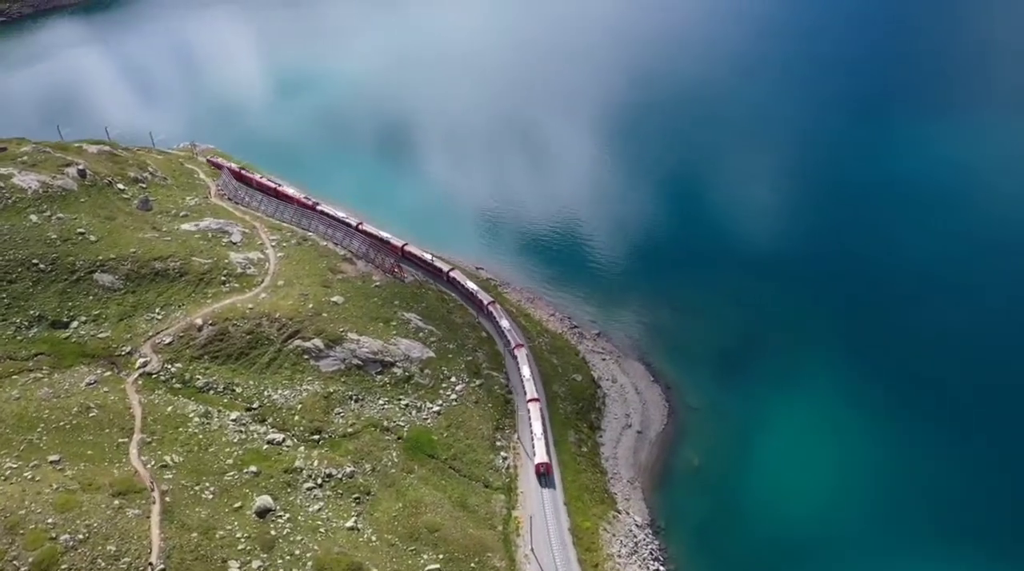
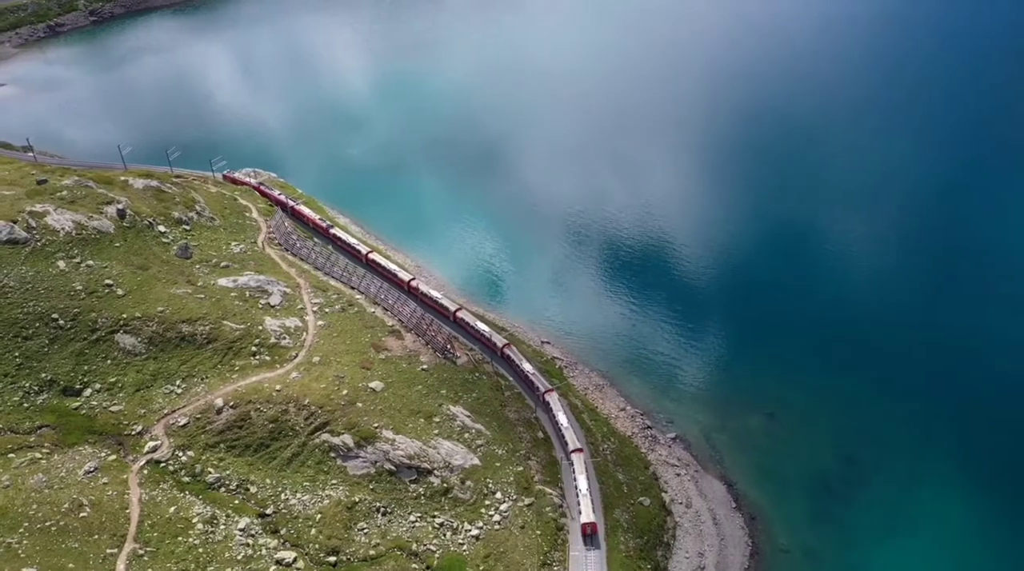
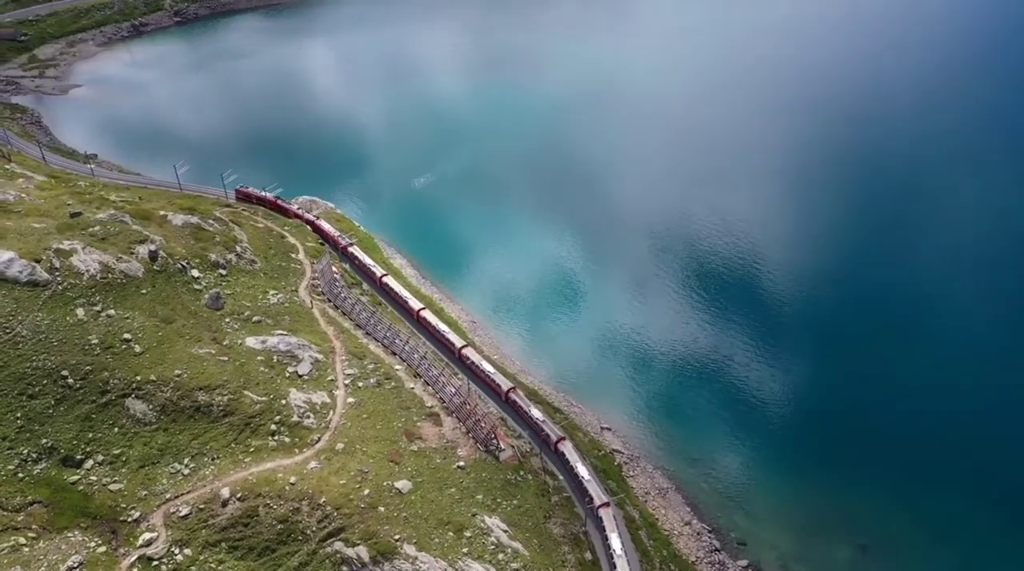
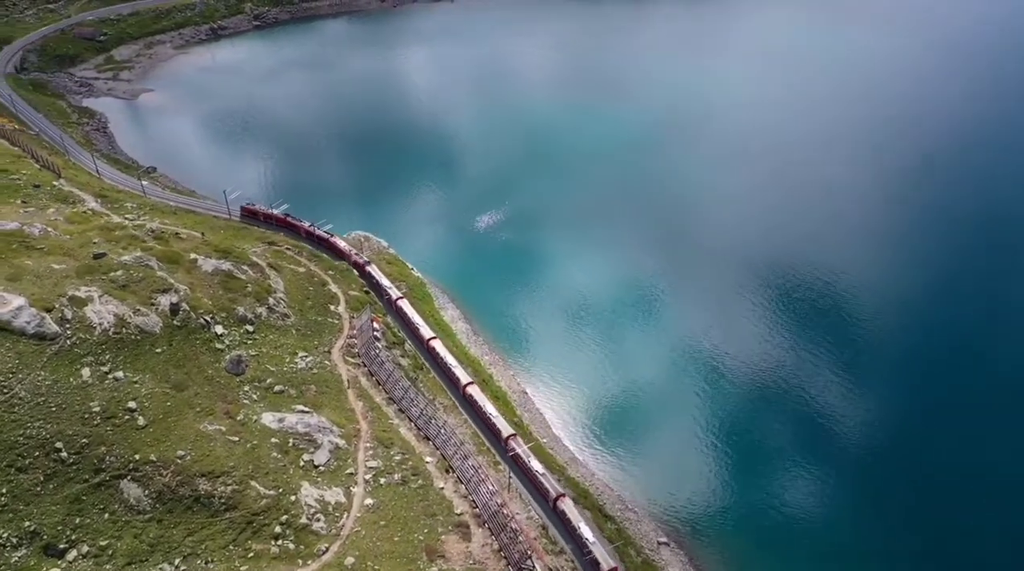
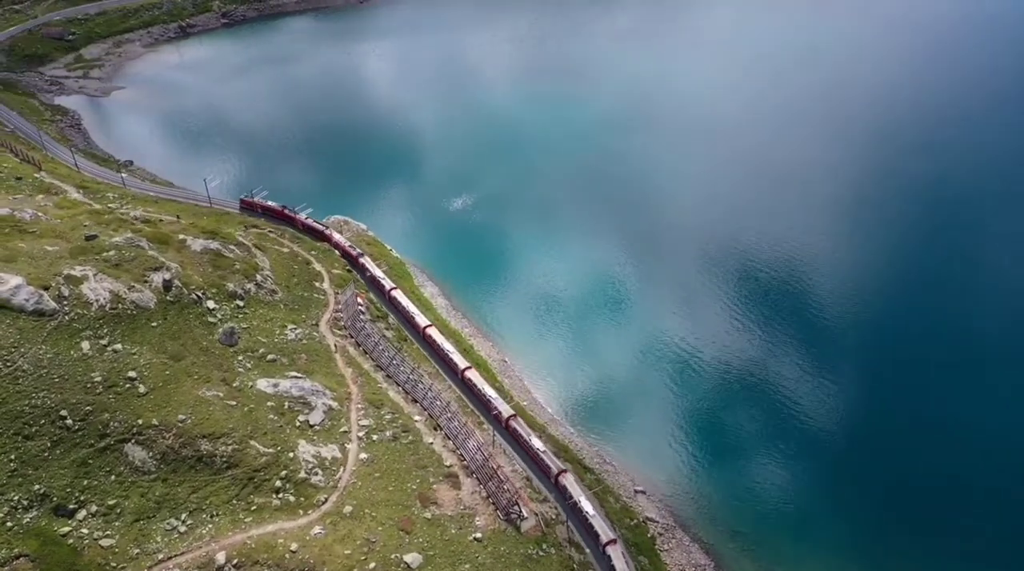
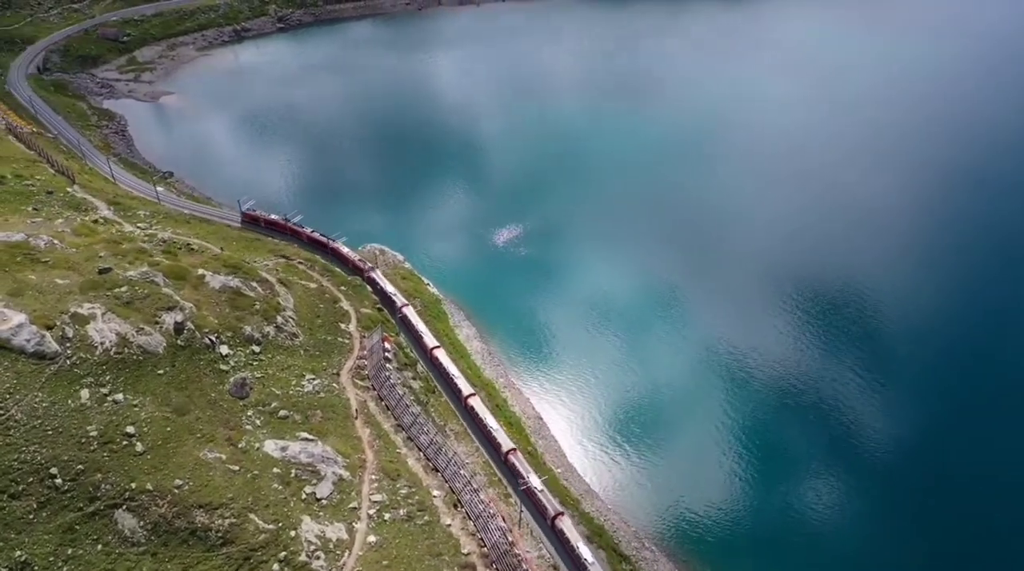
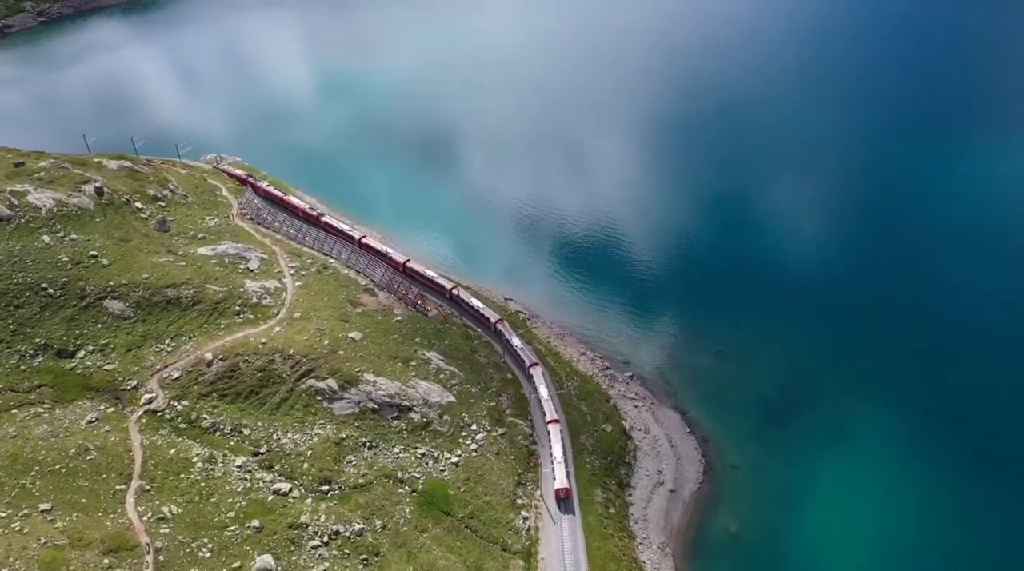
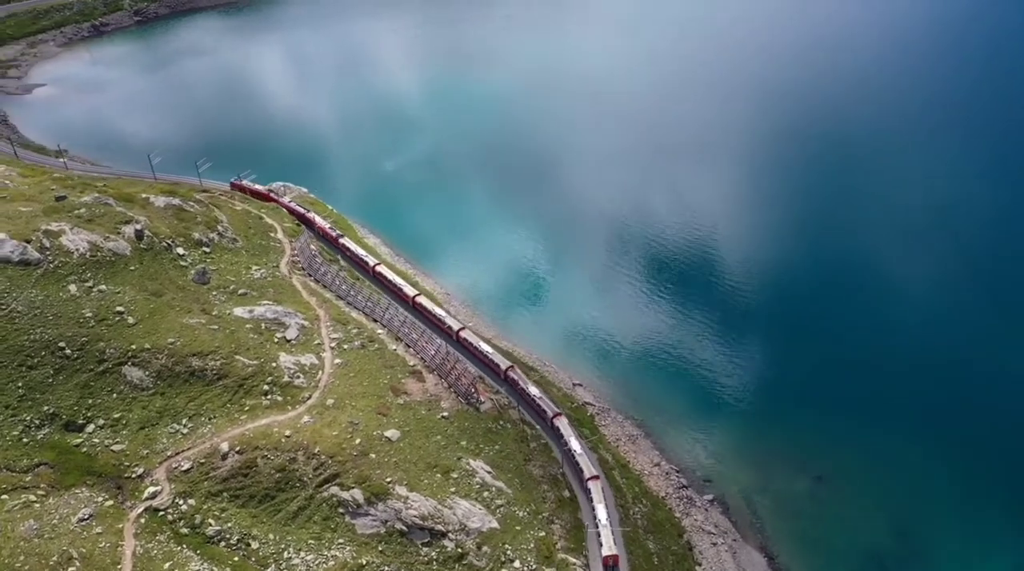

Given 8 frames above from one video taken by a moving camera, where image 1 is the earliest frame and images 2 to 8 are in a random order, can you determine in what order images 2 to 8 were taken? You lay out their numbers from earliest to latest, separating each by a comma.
7, 2, 8, 3, 5, 4, 6
